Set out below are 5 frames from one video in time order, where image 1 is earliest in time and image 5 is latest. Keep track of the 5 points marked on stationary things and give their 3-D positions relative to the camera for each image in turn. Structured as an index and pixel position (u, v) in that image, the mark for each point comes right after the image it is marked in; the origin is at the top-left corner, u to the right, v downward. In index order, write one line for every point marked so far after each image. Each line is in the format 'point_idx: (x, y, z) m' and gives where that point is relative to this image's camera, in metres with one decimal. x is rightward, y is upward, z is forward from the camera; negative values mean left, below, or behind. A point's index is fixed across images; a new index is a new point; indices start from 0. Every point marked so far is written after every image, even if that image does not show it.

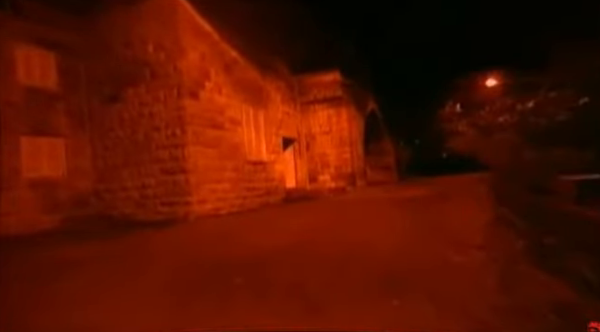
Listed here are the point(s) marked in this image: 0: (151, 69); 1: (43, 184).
0: (-2.4, +1.5, +5.6) m
1: (-3.8, -0.3, +5.2) m
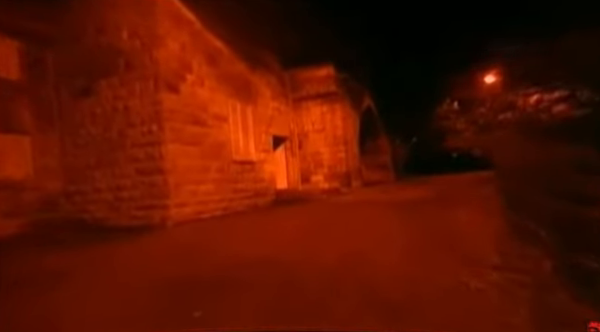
0: (-2.5, +1.5, +5.1) m
1: (-4.0, -0.3, +4.7) m
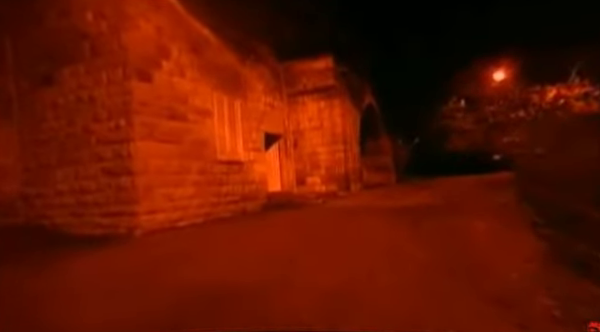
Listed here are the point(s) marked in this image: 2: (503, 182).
0: (-2.6, +1.5, +4.4) m
1: (-4.1, -0.3, +4.0) m
2: (+4.7, -0.4, +7.9) m
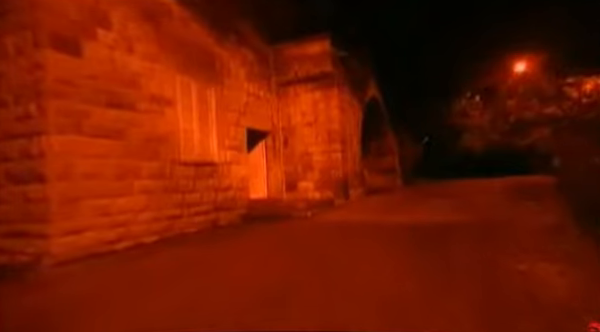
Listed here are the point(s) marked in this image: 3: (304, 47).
0: (-2.8, +1.5, +3.2) m
1: (-4.3, -0.3, +2.9) m
2: (+4.5, -0.5, +6.8) m
3: (+0.1, +2.3, +6.7) m
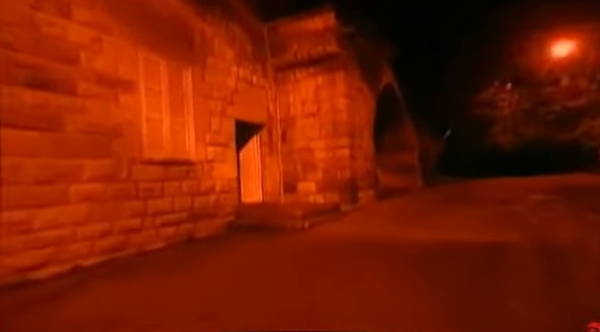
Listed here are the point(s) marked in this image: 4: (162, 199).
0: (-2.9, +1.5, +2.4) m
1: (-4.4, -0.3, +2.1) m
2: (+4.5, -0.5, +5.6) m
3: (+0.1, +2.3, +5.7) m
4: (-1.4, -0.3, +3.7) m
